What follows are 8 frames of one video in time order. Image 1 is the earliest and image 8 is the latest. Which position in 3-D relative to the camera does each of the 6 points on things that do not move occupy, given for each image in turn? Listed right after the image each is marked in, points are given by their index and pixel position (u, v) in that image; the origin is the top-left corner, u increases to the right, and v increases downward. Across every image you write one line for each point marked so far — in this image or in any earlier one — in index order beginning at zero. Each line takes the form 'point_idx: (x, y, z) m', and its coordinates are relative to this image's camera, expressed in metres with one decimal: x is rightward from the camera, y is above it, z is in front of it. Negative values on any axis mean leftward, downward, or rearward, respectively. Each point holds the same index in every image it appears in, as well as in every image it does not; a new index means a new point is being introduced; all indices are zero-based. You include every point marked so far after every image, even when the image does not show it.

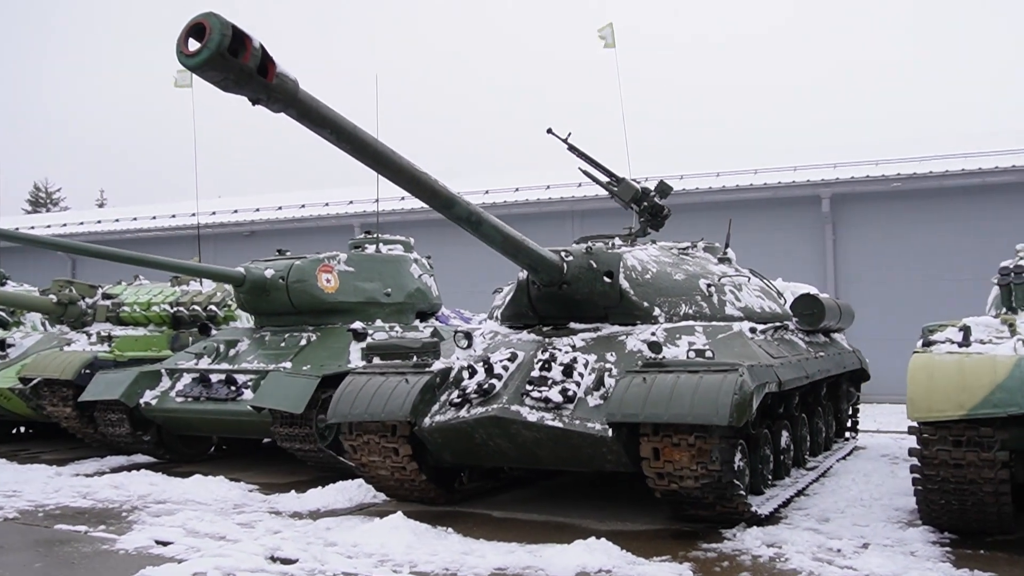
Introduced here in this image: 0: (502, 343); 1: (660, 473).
0: (-0.1, -0.5, +8.1) m
1: (+1.1, -1.4, +6.6) m
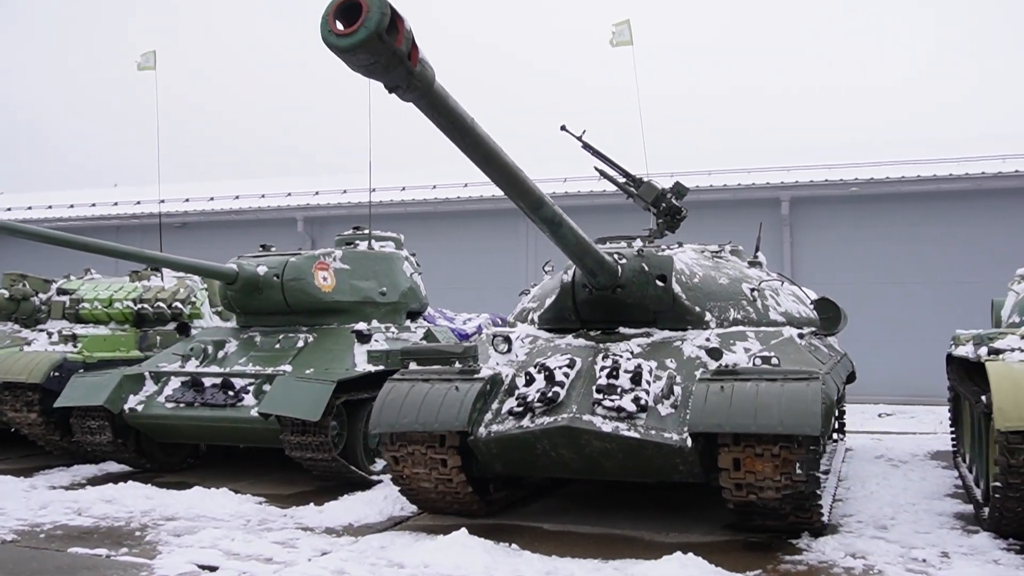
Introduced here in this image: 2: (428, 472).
0: (+0.3, -0.5, +7.8) m
1: (+1.6, -1.4, +6.4) m
2: (-0.7, -1.5, +7.3) m
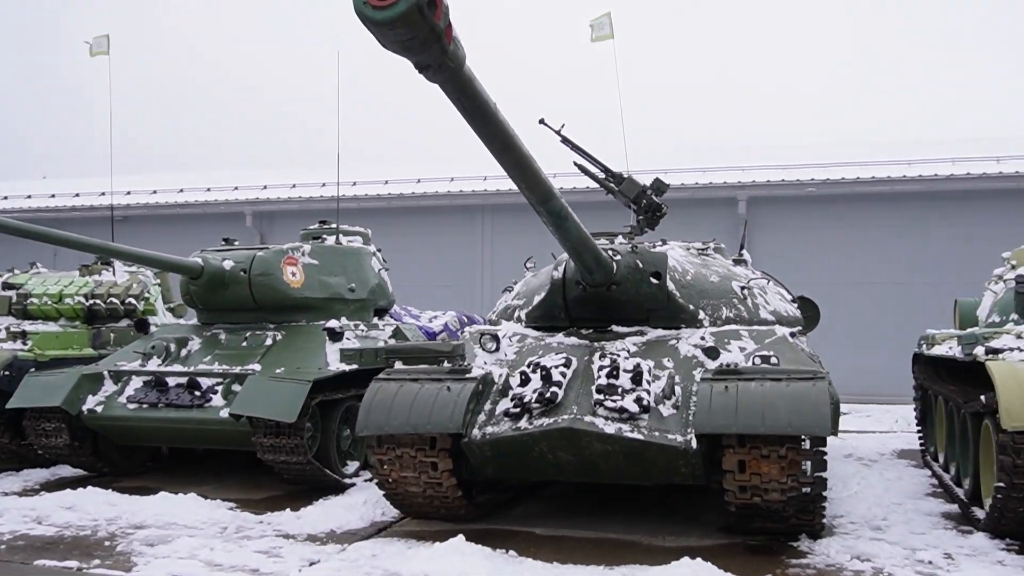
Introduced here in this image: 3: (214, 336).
0: (+0.2, -0.5, +7.5) m
1: (+1.6, -1.4, +6.3) m
2: (-0.7, -1.5, +7.0) m
3: (-3.4, -0.5, +10.2) m
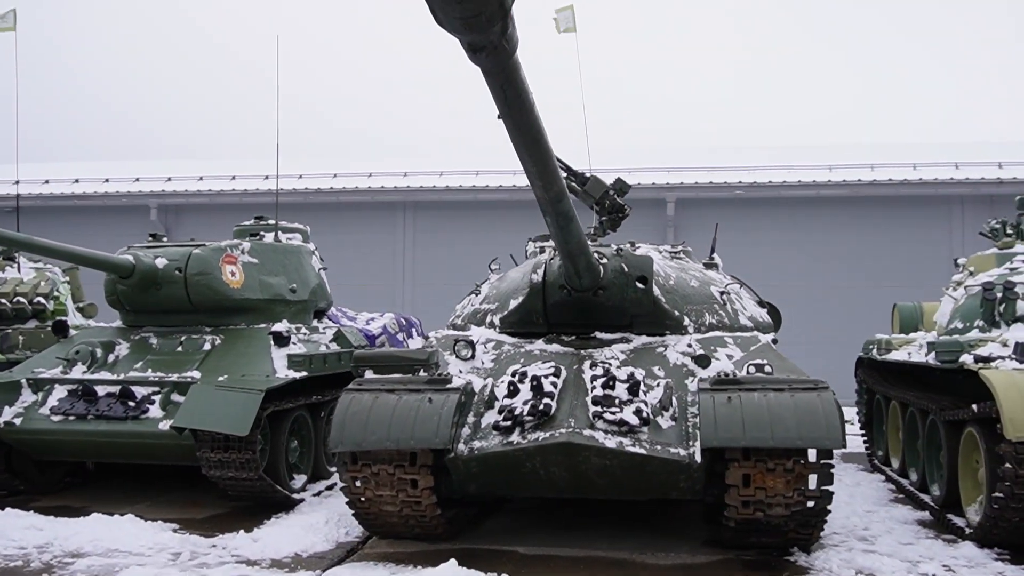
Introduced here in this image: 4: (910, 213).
0: (+0.1, -0.5, +7.1) m
1: (+1.6, -1.4, +6.0) m
2: (-0.8, -1.5, +6.5) m
3: (-3.8, -0.5, +9.3) m
4: (+7.9, +1.5, +18.0) m
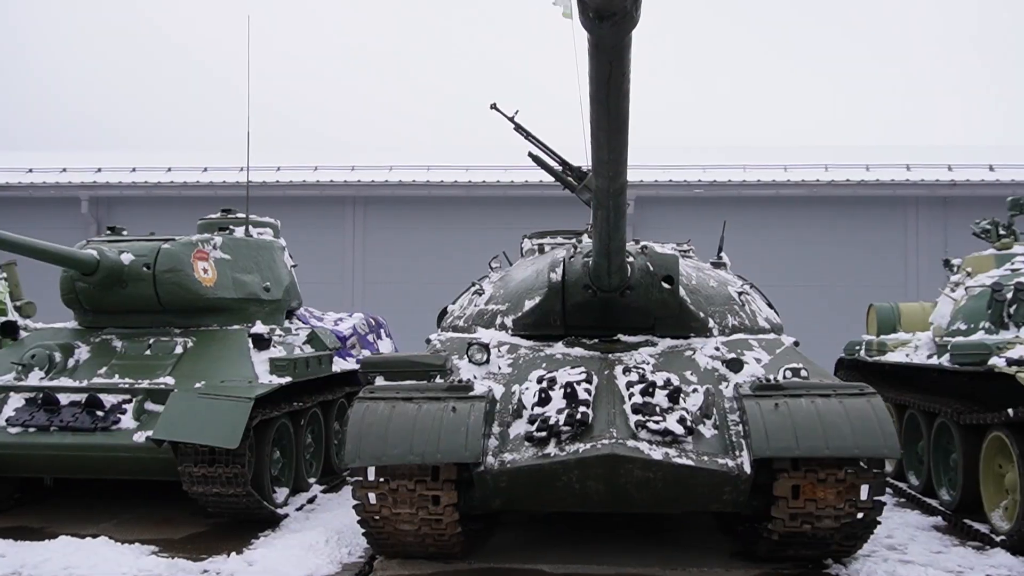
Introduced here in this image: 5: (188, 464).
0: (+0.2, -0.5, +6.7) m
1: (+1.8, -1.4, +5.7) m
2: (-0.6, -1.5, +5.9) m
3: (-3.8, -0.5, +8.5) m
4: (+7.1, +1.5, +18.1) m
5: (-2.5, -1.4, +7.1) m
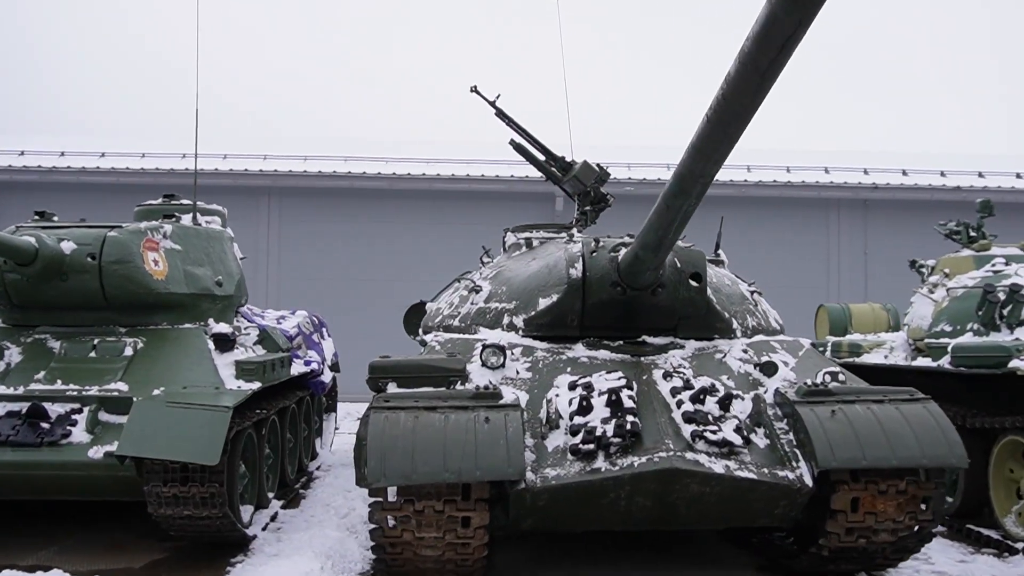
0: (+0.3, -0.5, +6.1) m
1: (+2.0, -1.4, +5.4) m
2: (-0.4, -1.5, +5.3) m
3: (-3.9, -0.5, +7.5) m
4: (+5.8, +1.5, +18.4) m
5: (-2.4, -1.3, +6.2) m
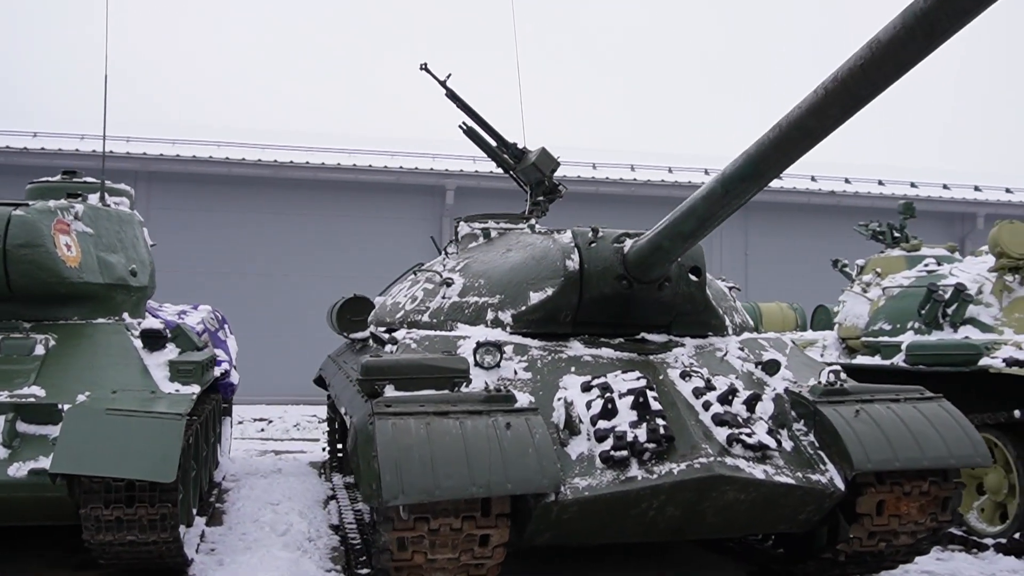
0: (+0.3, -0.5, +5.7) m
1: (+2.1, -1.4, +5.2) m
2: (-0.3, -1.4, +4.7) m
3: (-4.1, -0.4, +6.3) m
4: (+3.6, +1.5, +18.6) m
5: (-2.4, -1.3, +5.2) m
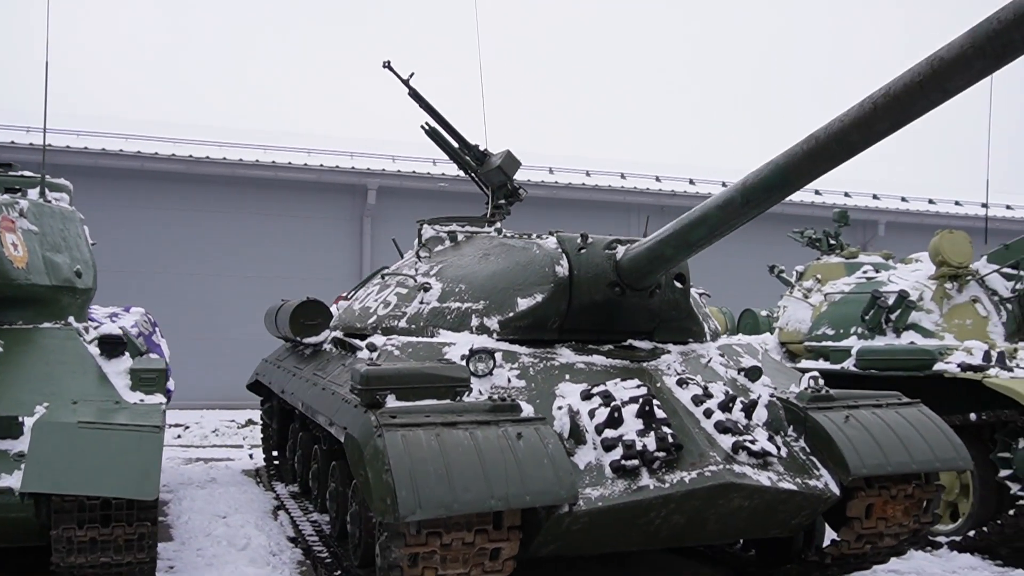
0: (+0.3, -0.5, +5.6) m
1: (+2.1, -1.5, +5.4) m
2: (-0.2, -1.4, +4.6) m
3: (-4.2, -0.4, +5.7) m
4: (+2.1, +1.4, +18.9) m
5: (-2.4, -1.3, +4.9) m
